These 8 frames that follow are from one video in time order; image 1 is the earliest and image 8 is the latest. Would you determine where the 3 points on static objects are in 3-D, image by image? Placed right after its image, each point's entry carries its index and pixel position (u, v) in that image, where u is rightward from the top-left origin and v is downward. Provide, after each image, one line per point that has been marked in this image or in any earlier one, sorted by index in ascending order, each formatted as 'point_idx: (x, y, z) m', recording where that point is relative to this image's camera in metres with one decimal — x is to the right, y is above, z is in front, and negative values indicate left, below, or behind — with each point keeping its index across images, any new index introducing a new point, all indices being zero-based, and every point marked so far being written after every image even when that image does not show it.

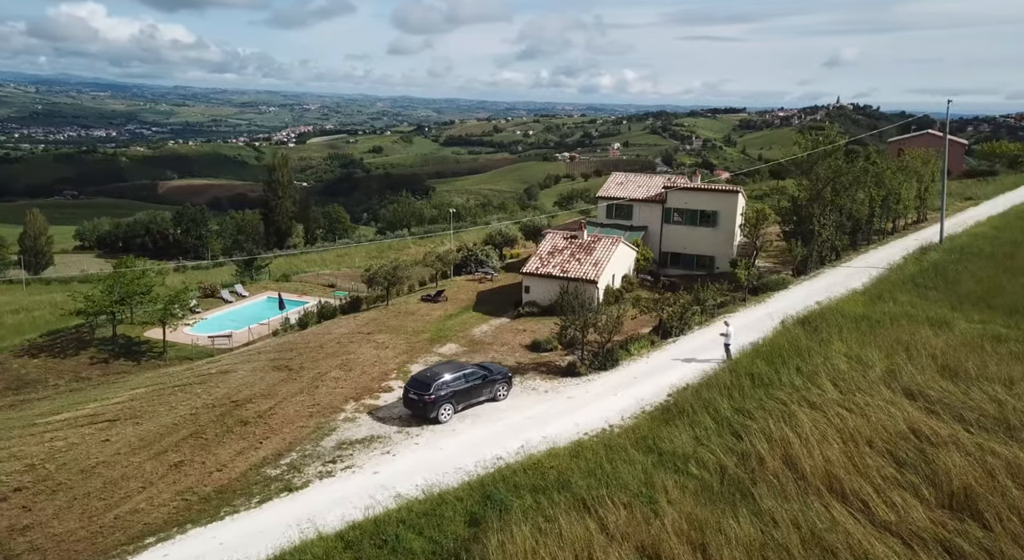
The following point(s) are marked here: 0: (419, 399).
0: (-2.3, -2.9, +18.1) m
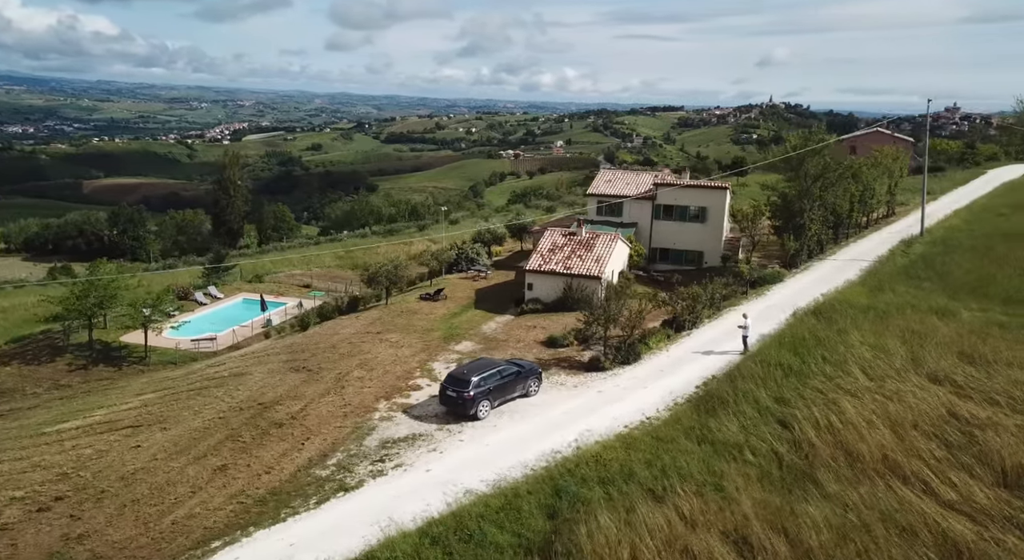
0: (-1.3, -2.9, +18.0) m
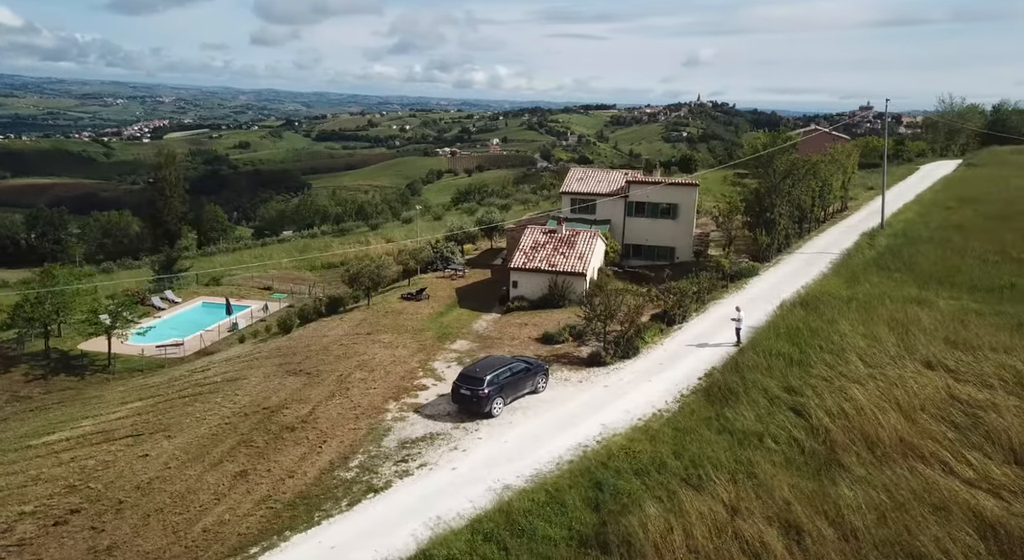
0: (-1.0, -2.8, +18.1) m
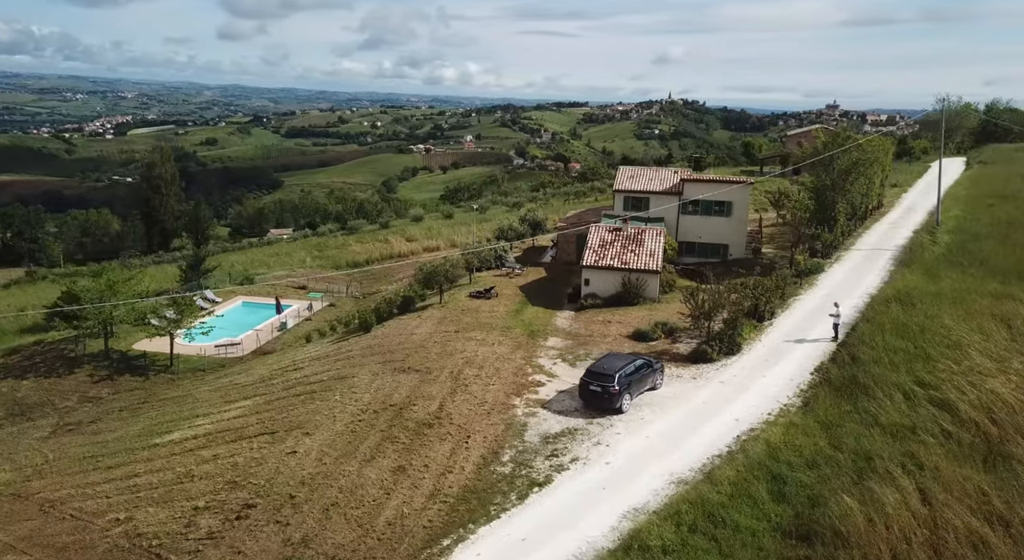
0: (+2.2, -2.7, +18.3) m
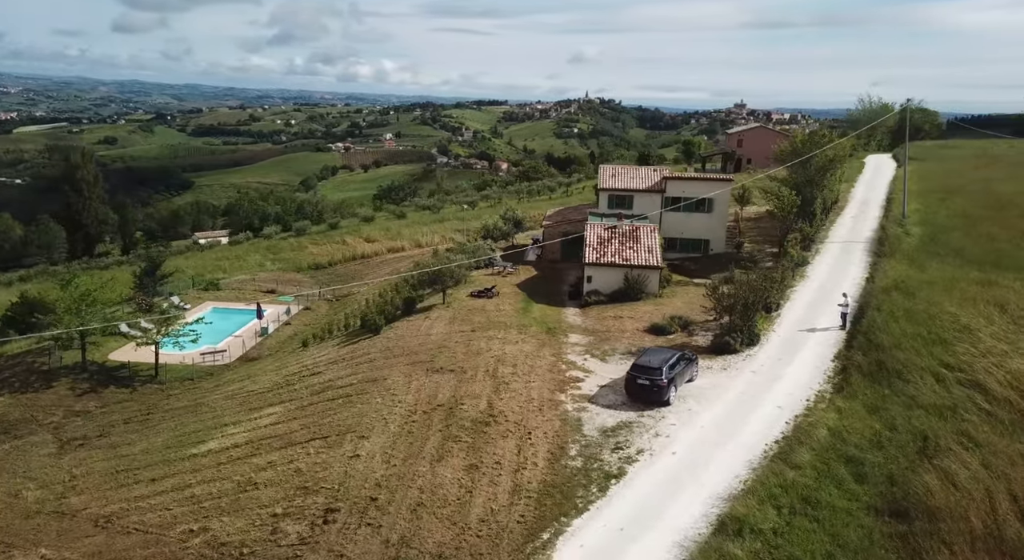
0: (+3.5, -2.6, +18.8) m
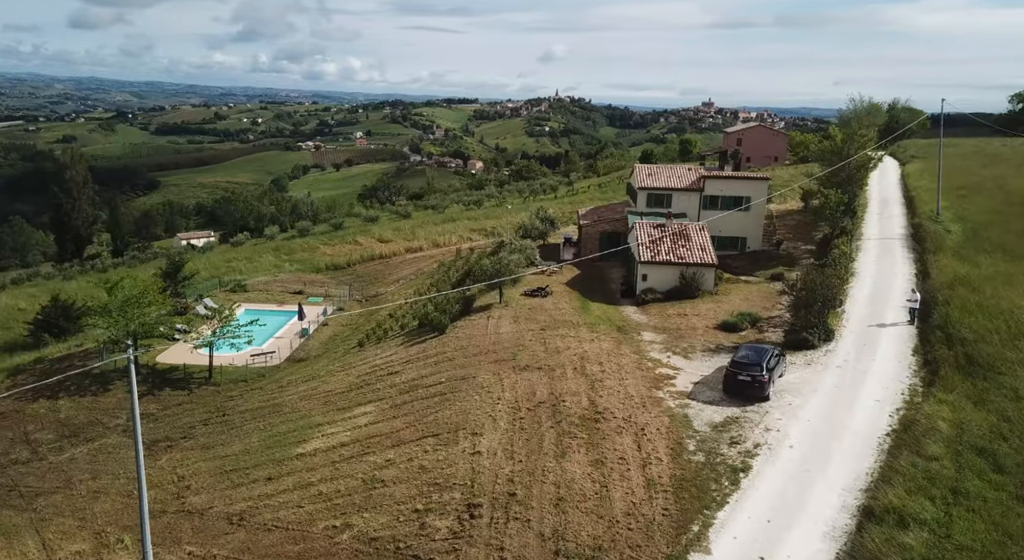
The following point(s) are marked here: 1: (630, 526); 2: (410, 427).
0: (+6.2, -2.6, +19.2) m
1: (+2.1, -4.6, +13.6) m
2: (-2.7, -3.9, +19.4) m
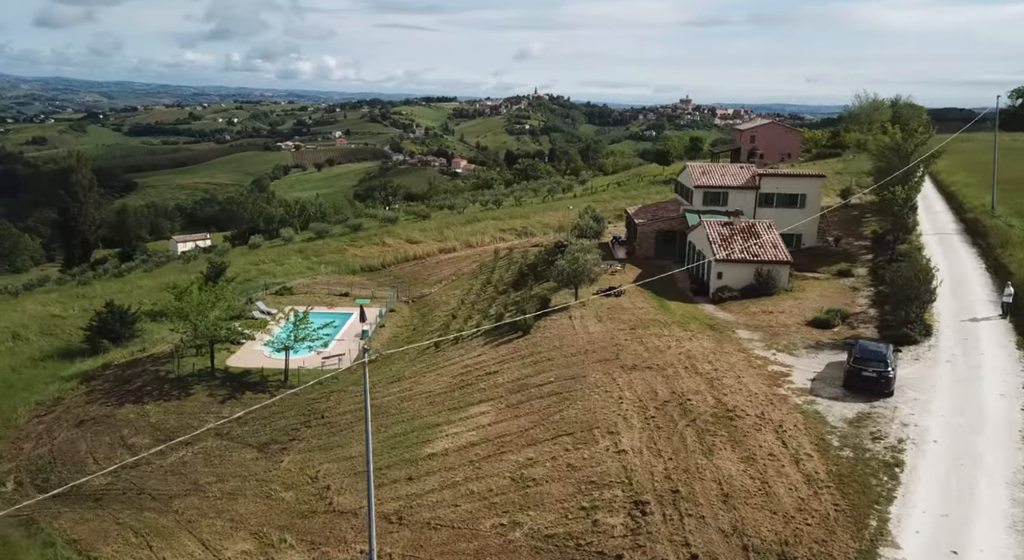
0: (+9.6, -2.5, +19.4) m
1: (+5.5, -4.5, +13.8) m
2: (+0.7, -3.9, +19.7) m
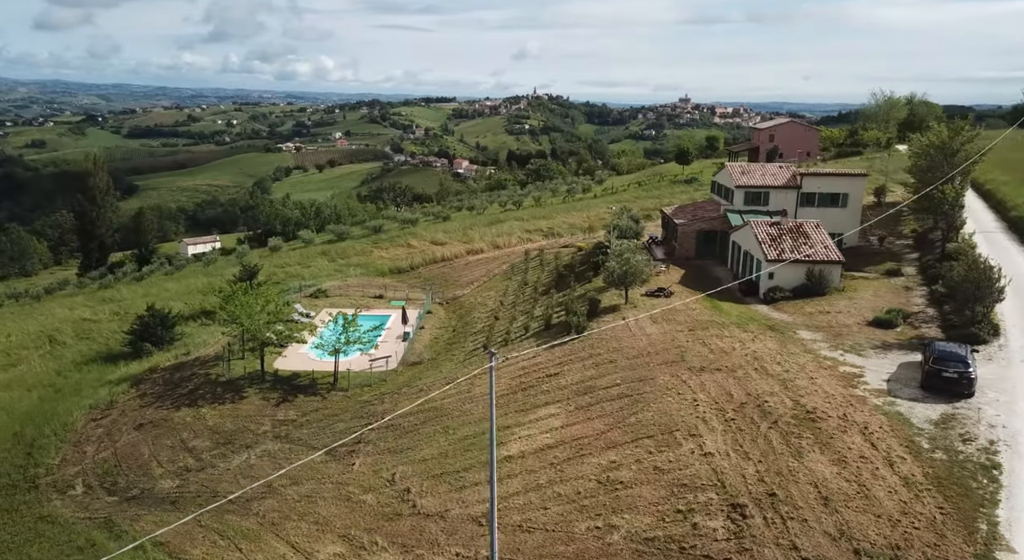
0: (+11.6, -2.5, +19.2) m
1: (+7.4, -4.6, +13.7) m
2: (+2.7, -4.0, +19.6) m
